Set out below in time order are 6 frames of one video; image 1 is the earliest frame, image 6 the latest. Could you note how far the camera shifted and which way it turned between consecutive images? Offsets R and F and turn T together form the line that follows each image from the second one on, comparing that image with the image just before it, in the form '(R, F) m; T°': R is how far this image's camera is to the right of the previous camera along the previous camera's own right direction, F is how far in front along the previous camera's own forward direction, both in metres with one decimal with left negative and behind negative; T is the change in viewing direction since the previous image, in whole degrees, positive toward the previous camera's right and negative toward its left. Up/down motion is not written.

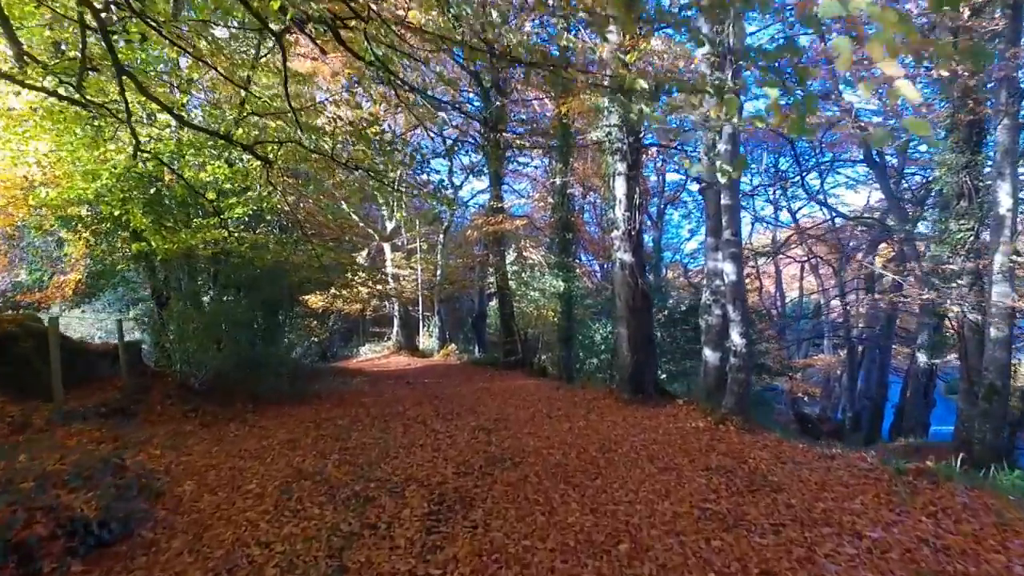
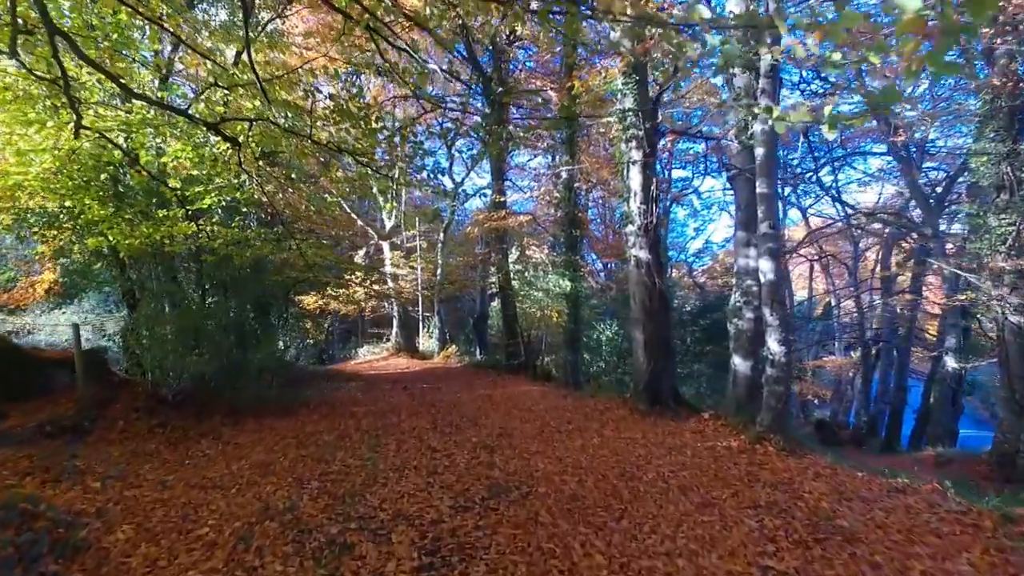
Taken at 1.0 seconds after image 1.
(-0.1, +1.0) m; 0°
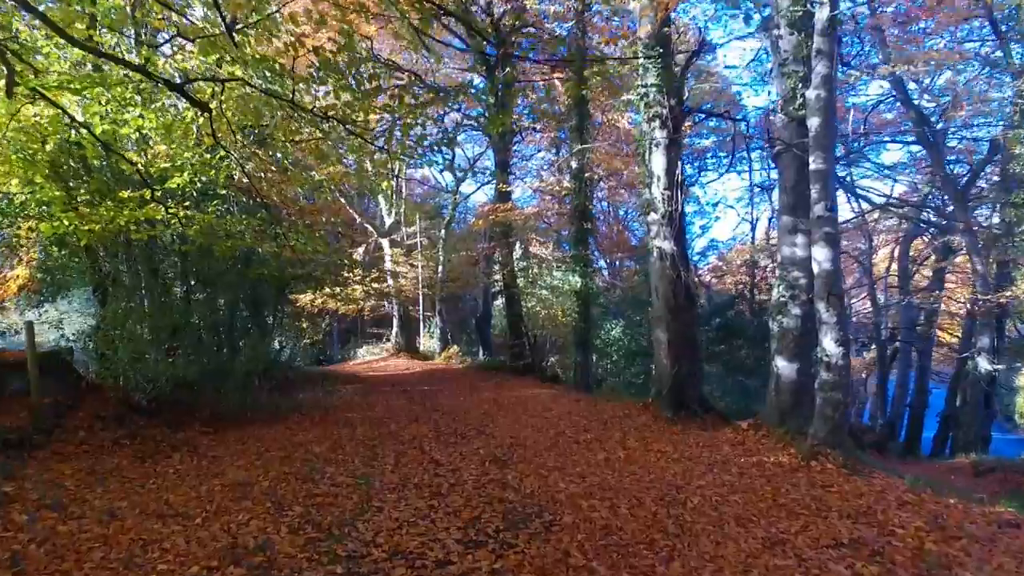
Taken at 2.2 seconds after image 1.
(-0.2, +1.0) m; 0°
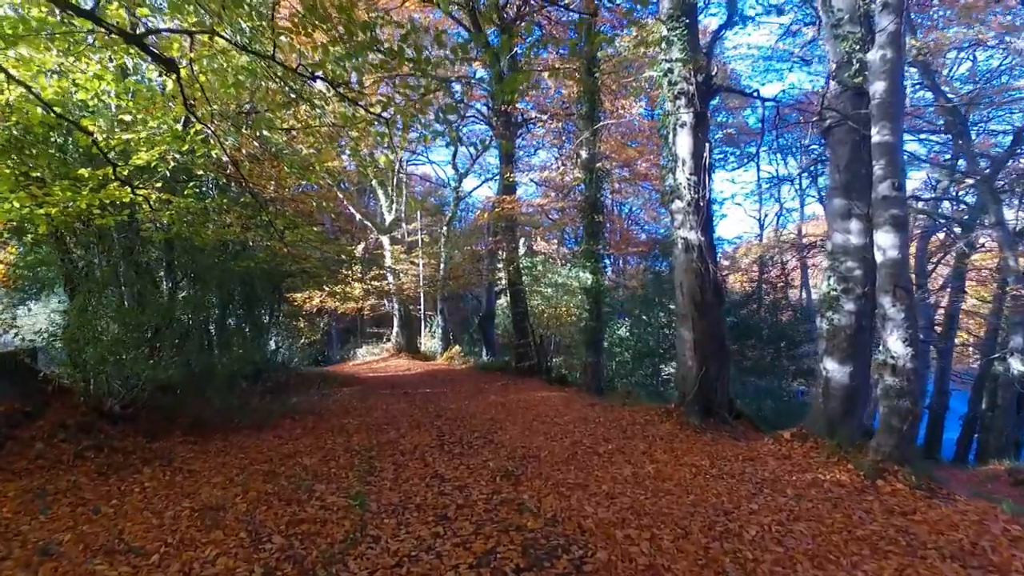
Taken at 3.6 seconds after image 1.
(-0.1, +0.8) m; 0°
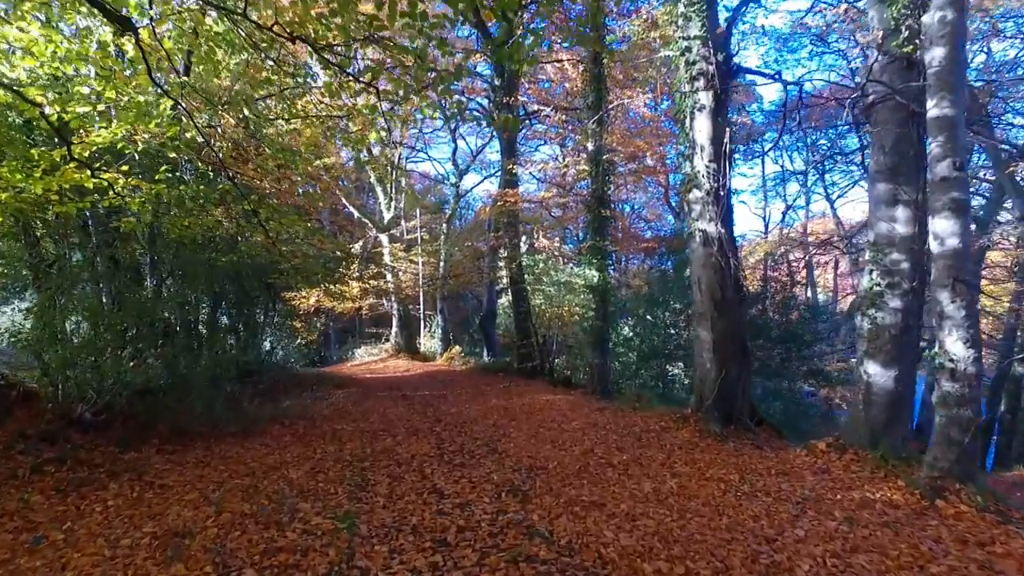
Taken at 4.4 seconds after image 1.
(-0.1, +0.6) m; 0°
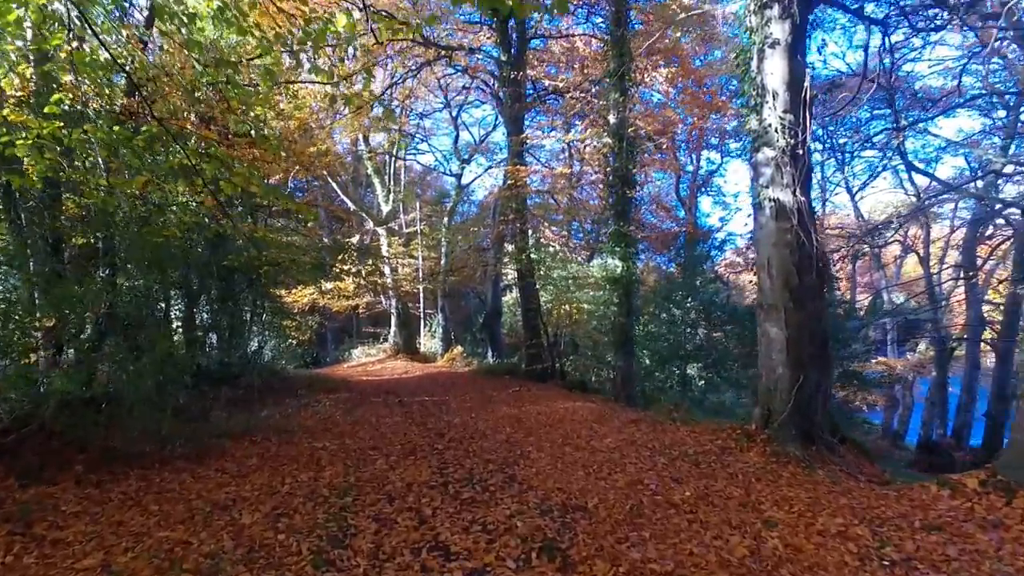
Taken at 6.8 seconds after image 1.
(-0.2, +1.7) m; 0°
